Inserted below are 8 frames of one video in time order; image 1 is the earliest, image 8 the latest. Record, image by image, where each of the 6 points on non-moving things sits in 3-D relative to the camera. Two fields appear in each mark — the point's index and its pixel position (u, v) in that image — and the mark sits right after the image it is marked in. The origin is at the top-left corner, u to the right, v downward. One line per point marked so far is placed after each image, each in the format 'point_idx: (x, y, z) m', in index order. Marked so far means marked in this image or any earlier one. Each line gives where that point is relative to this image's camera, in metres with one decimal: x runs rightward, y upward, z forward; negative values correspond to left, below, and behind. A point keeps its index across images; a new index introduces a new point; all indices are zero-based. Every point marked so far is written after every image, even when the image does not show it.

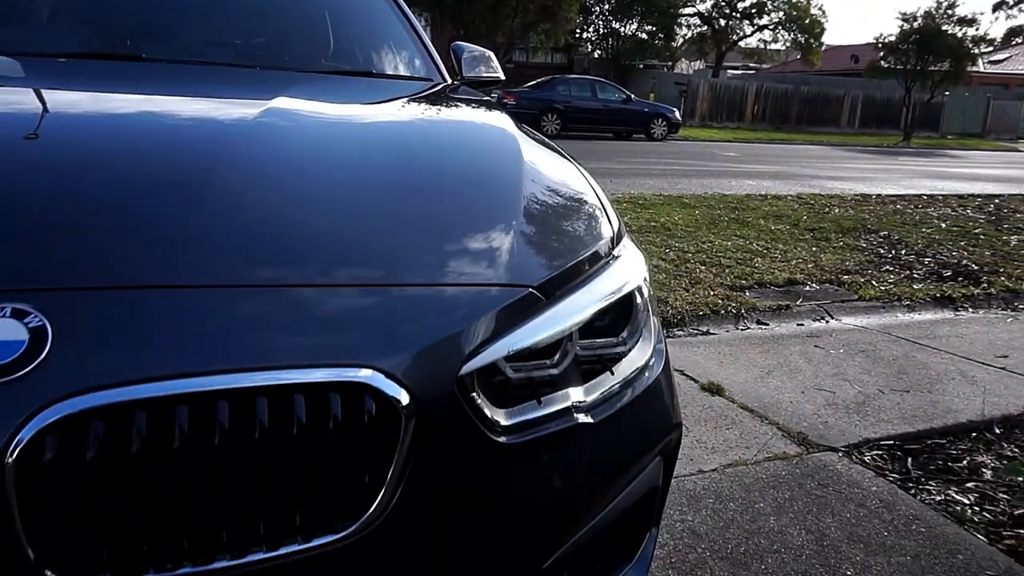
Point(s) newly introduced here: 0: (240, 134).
0: (-0.6, +0.3, +1.5) m
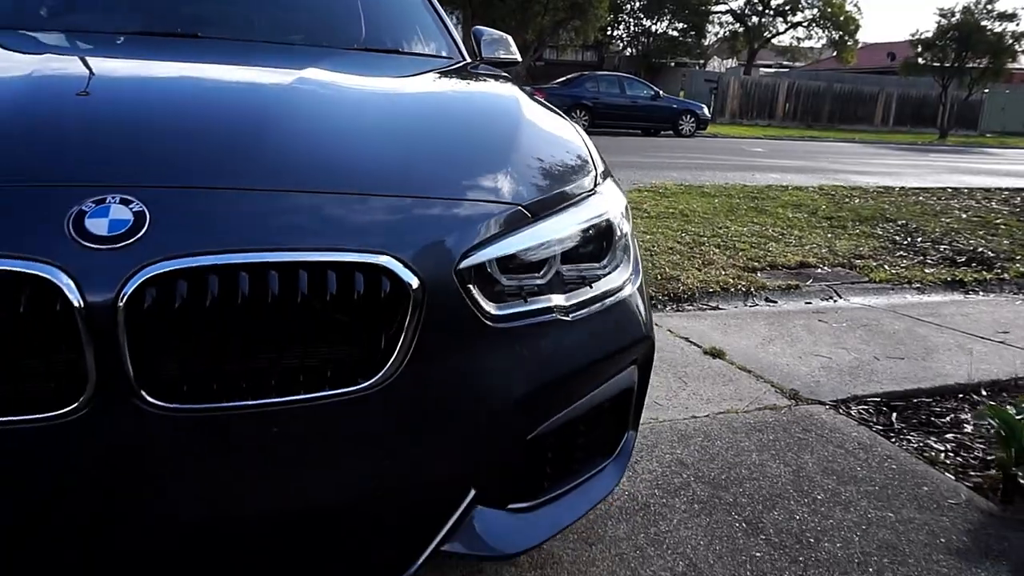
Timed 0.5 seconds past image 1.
0: (-0.6, +0.5, +1.8) m
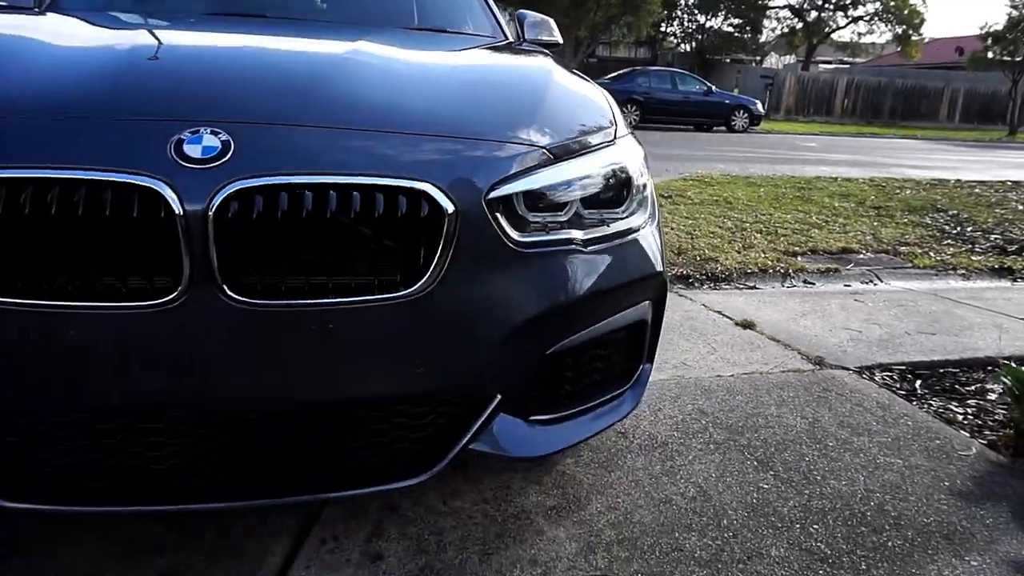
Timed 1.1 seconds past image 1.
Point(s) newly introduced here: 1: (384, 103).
0: (-0.5, +0.7, +2.0) m
1: (-0.3, +0.5, +1.7) m
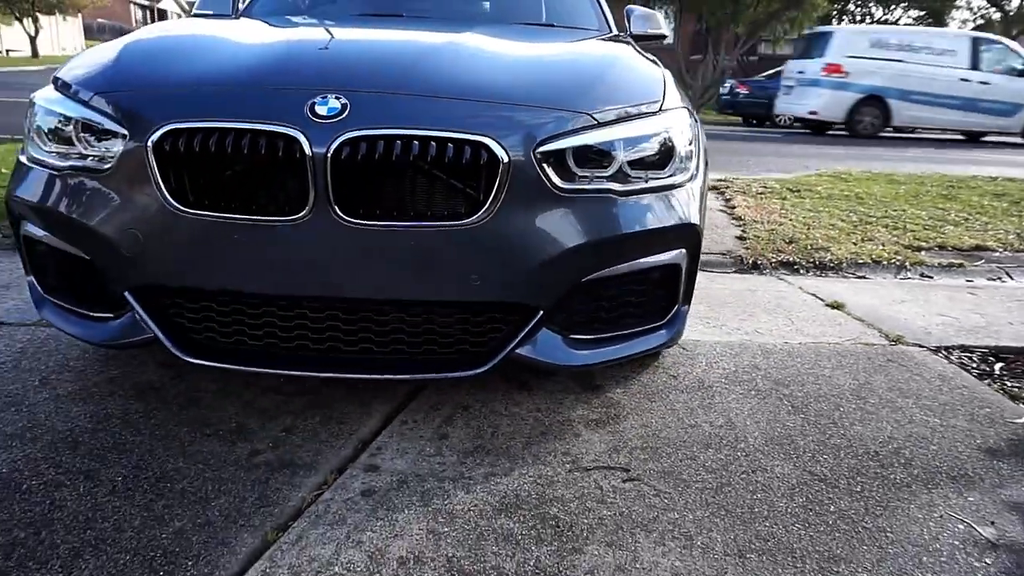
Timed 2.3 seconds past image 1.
0: (-0.3, +0.9, +2.6) m
1: (-0.2, +0.7, +2.2) m
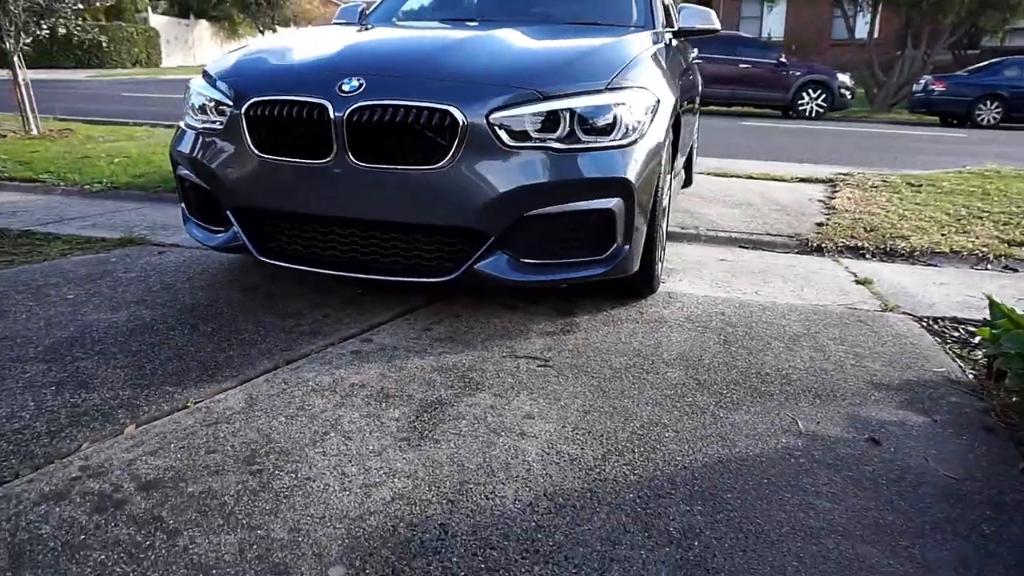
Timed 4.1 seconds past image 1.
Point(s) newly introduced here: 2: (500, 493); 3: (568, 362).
0: (-0.3, +1.2, +3.4) m
1: (-0.2, +1.0, +3.0) m
2: (0.0, -0.6, +1.9) m
3: (+0.2, -0.3, +2.8) m
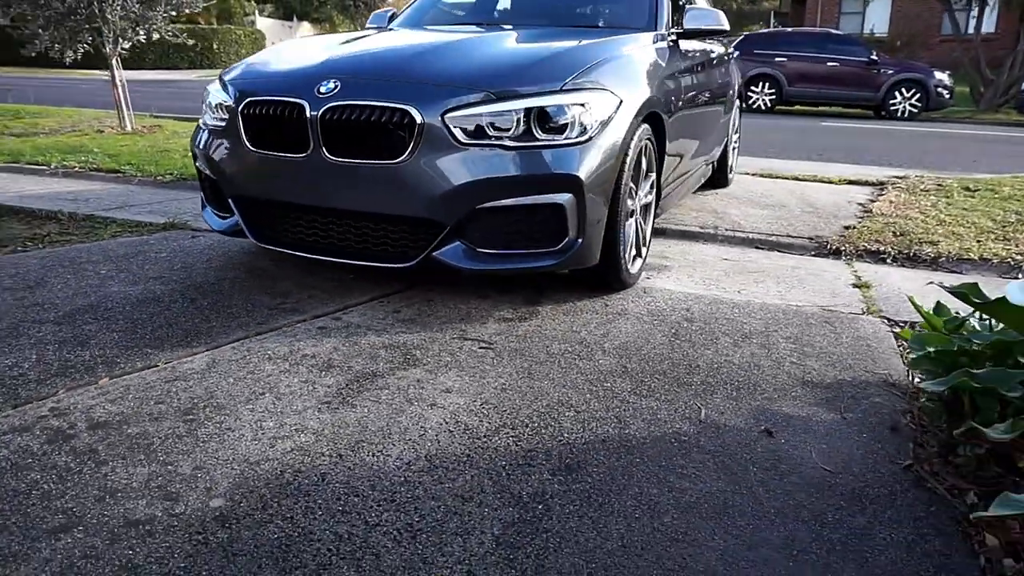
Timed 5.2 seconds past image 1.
0: (-0.4, +1.3, +3.6) m
1: (-0.4, +1.0, +3.3) m
2: (-0.4, -0.5, +2.2) m
3: (0.0, -0.2, +3.0) m
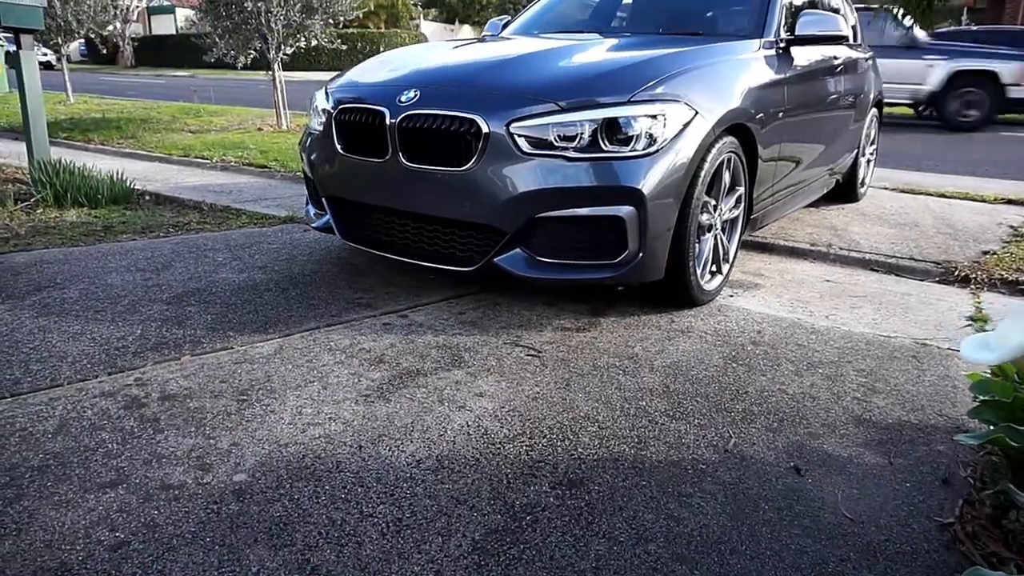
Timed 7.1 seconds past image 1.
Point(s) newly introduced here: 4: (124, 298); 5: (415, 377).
0: (+0.1, +1.2, +3.7) m
1: (-0.1, +1.0, +3.4) m
2: (-0.4, -0.5, +2.3) m
3: (+0.2, -0.3, +3.0) m
4: (-2.0, -0.1, +3.6) m
5: (-0.4, -0.4, +2.8) m
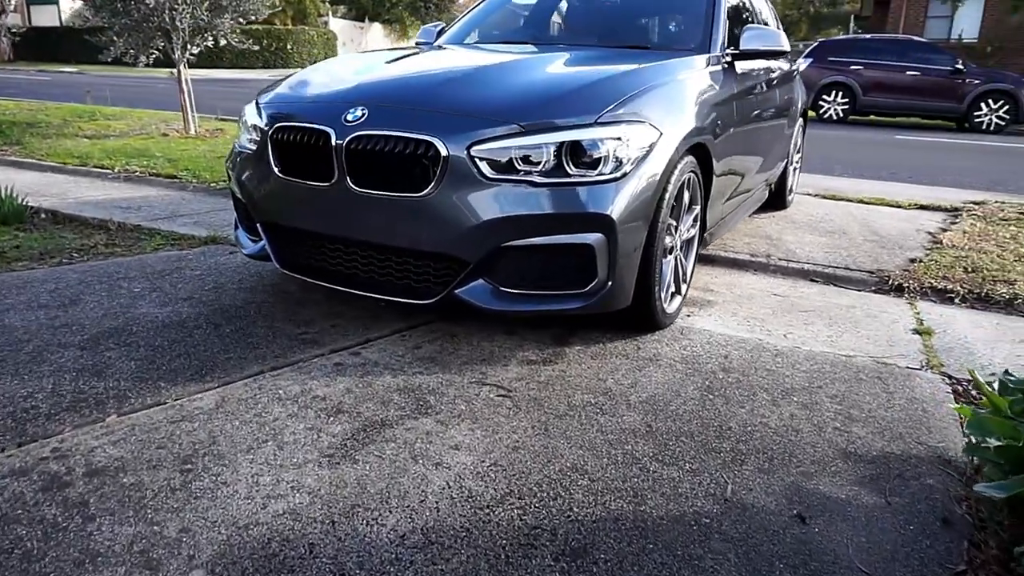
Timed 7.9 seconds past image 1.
0: (-0.2, +1.1, +3.5) m
1: (-0.3, +0.9, +3.1) m
2: (-0.4, -0.7, +2.0) m
3: (+0.1, -0.4, +2.8) m
4: (-2.2, -0.3, +3.2) m
5: (-0.5, -0.5, +2.5) m
